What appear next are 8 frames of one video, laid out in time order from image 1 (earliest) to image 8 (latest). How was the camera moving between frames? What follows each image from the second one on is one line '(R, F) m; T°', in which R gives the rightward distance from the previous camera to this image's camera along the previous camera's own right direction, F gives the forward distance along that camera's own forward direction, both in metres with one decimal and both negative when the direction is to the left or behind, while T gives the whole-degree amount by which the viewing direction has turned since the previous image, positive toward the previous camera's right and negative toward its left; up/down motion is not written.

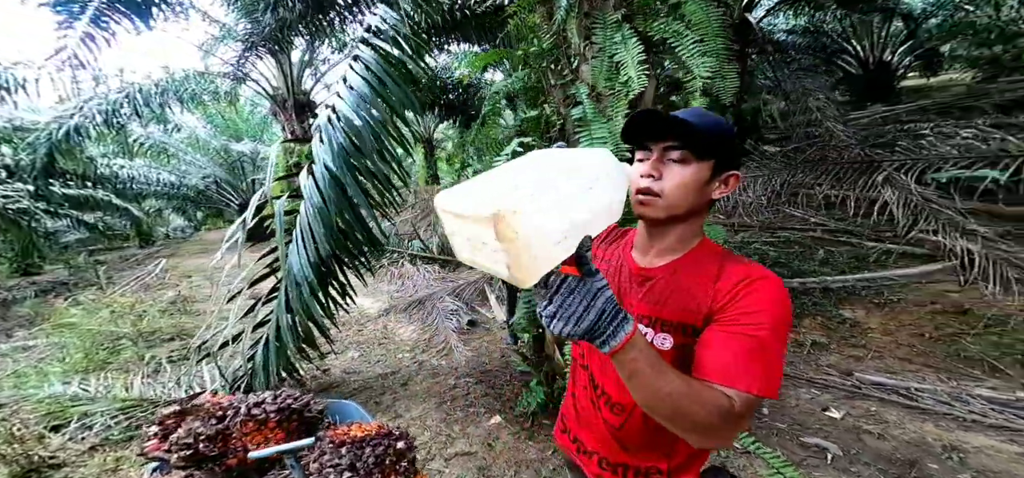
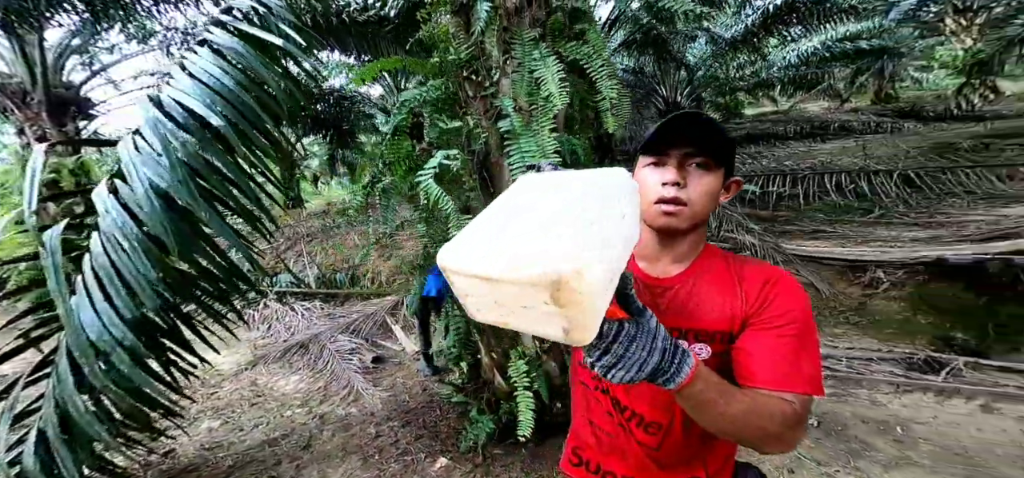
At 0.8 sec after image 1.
(-0.4, +0.2) m; +24°
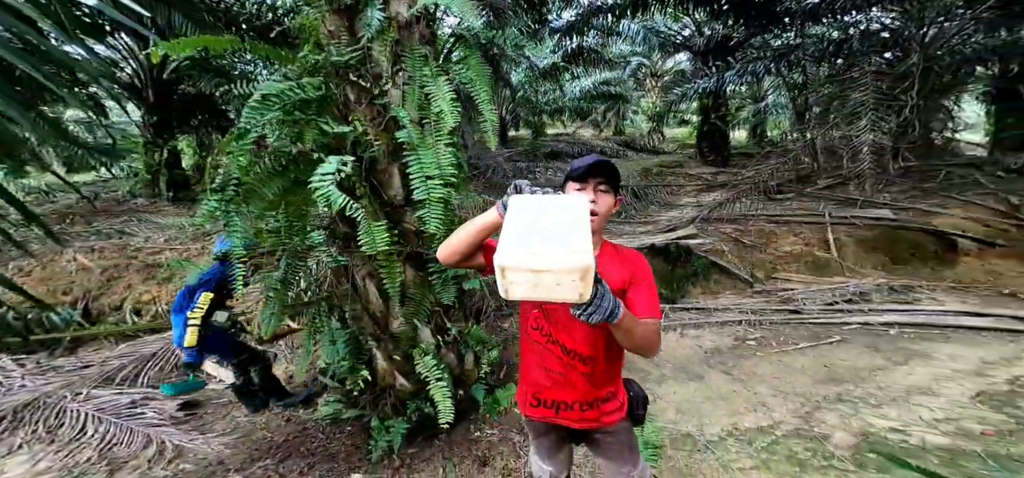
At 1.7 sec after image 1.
(-0.7, 0.0) m; +34°
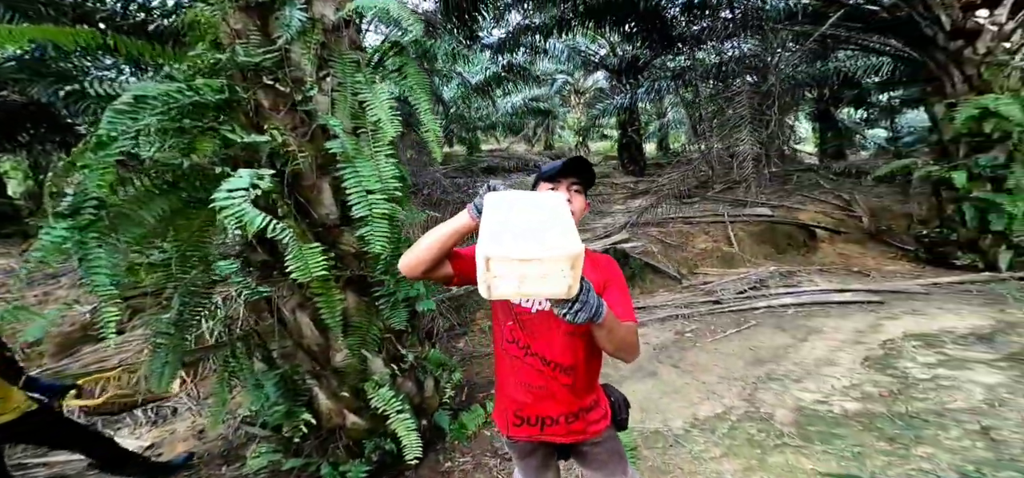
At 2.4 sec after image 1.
(-0.3, +0.1) m; +14°
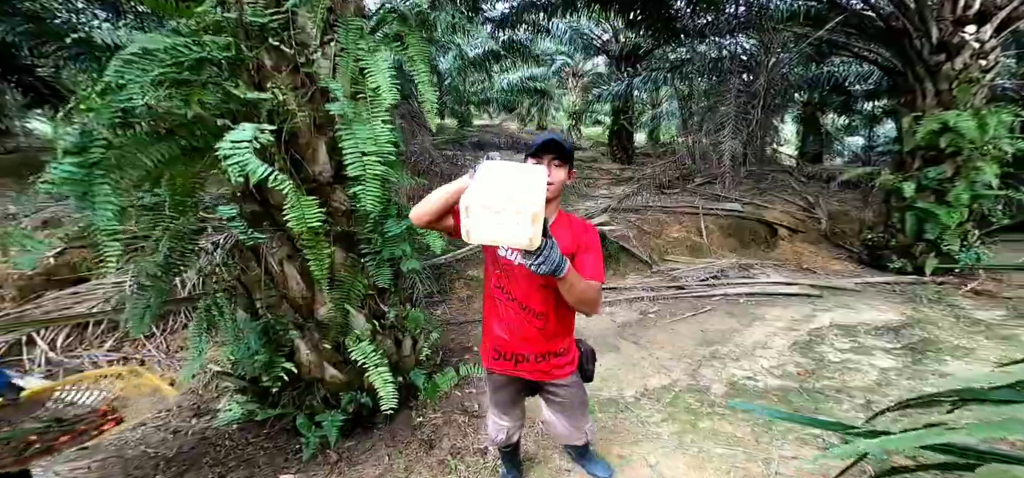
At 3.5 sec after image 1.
(0.0, -0.1) m; +2°
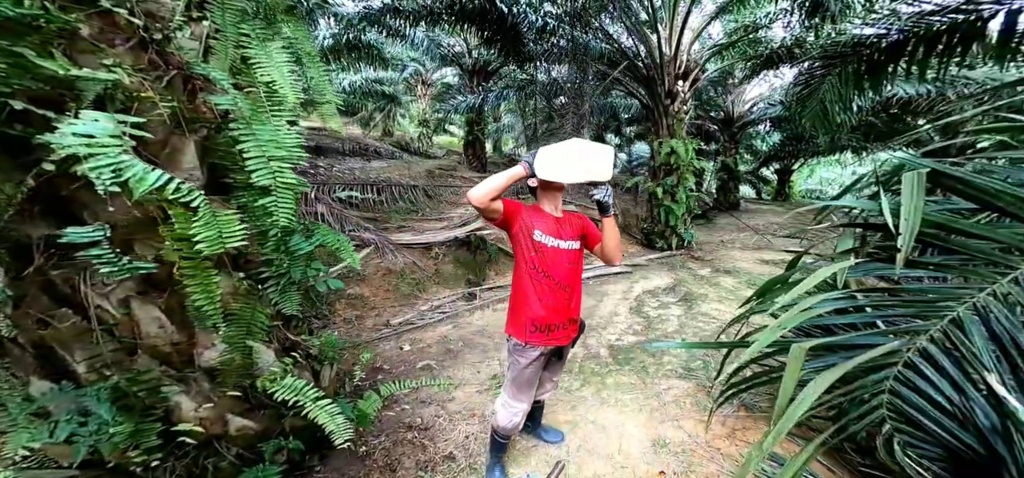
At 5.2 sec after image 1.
(-0.7, +0.1) m; +29°
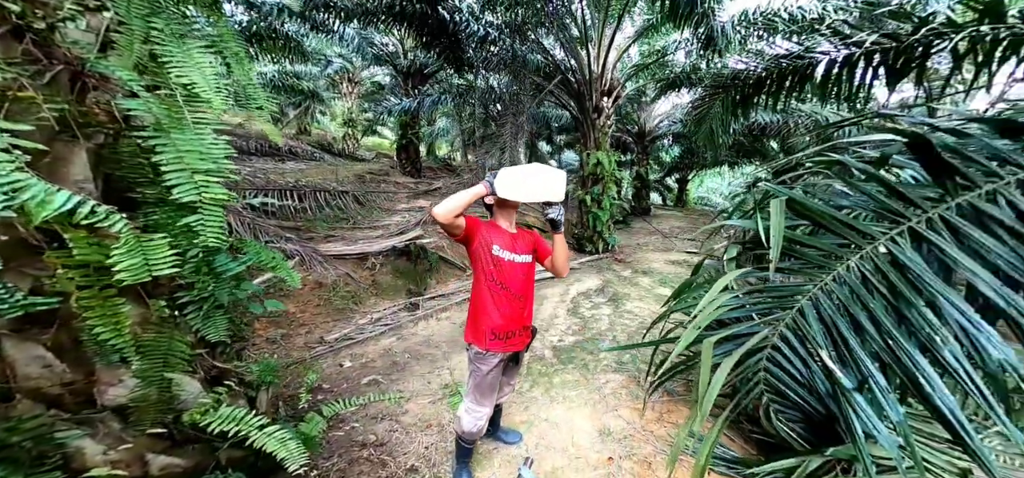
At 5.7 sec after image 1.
(-0.2, 0.0) m; +11°
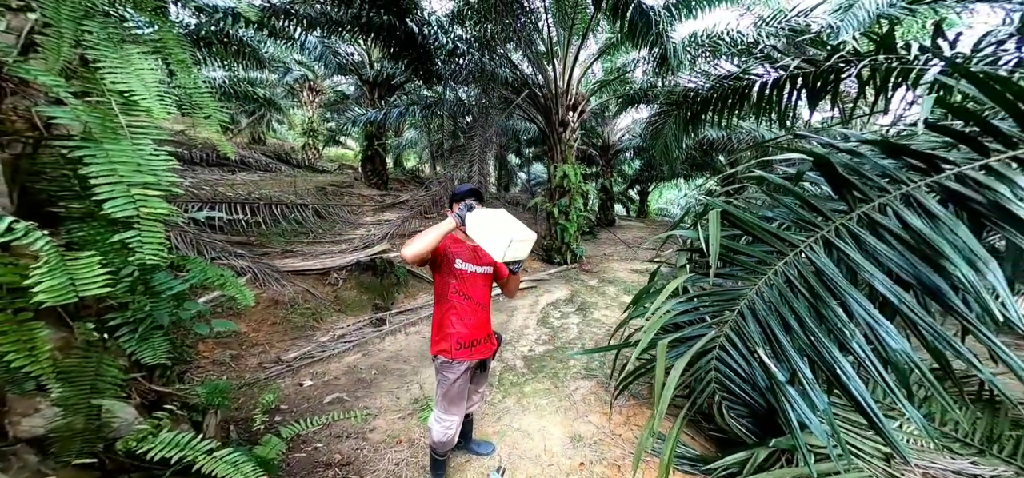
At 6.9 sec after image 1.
(0.0, 0.0) m; +4°
